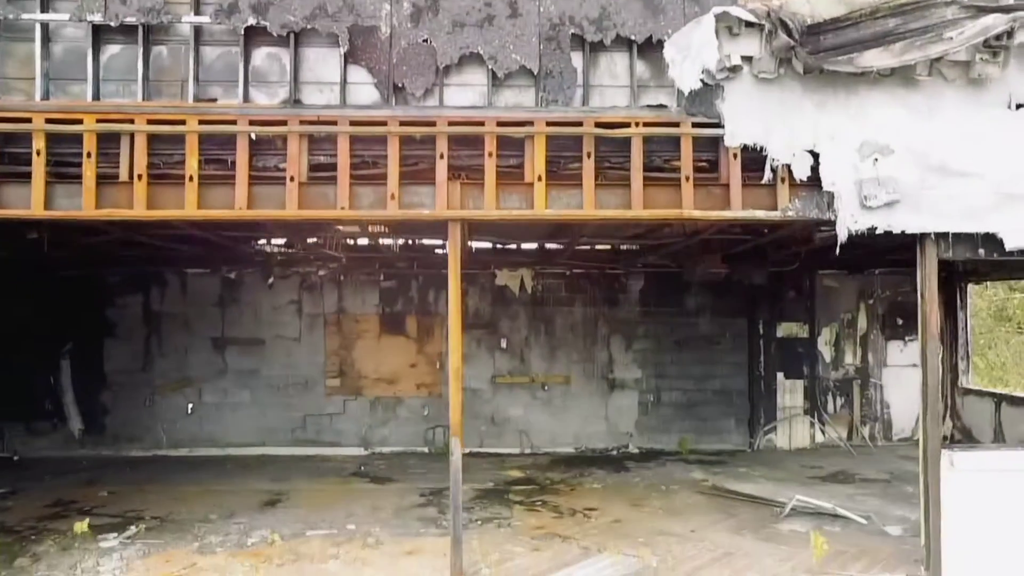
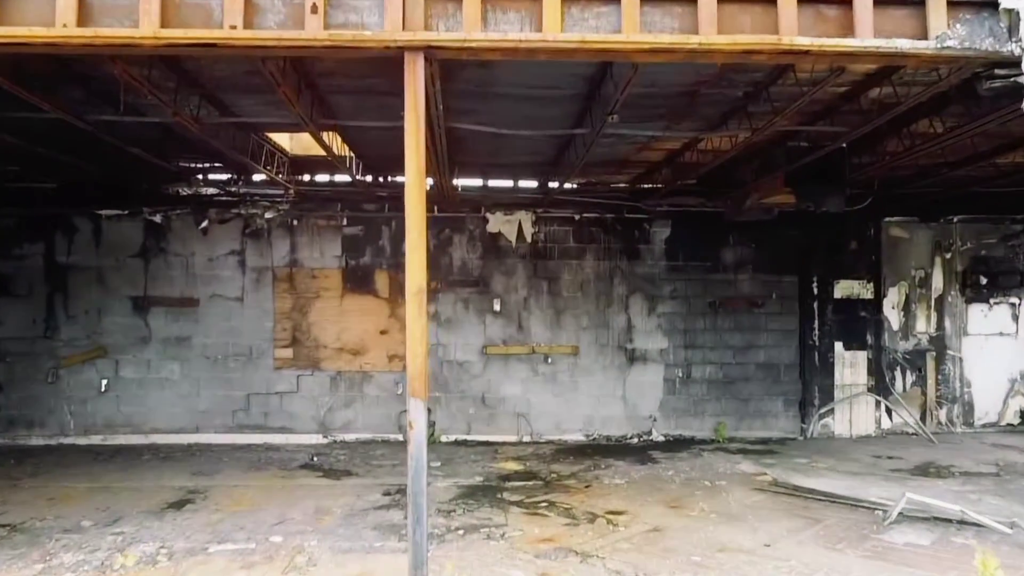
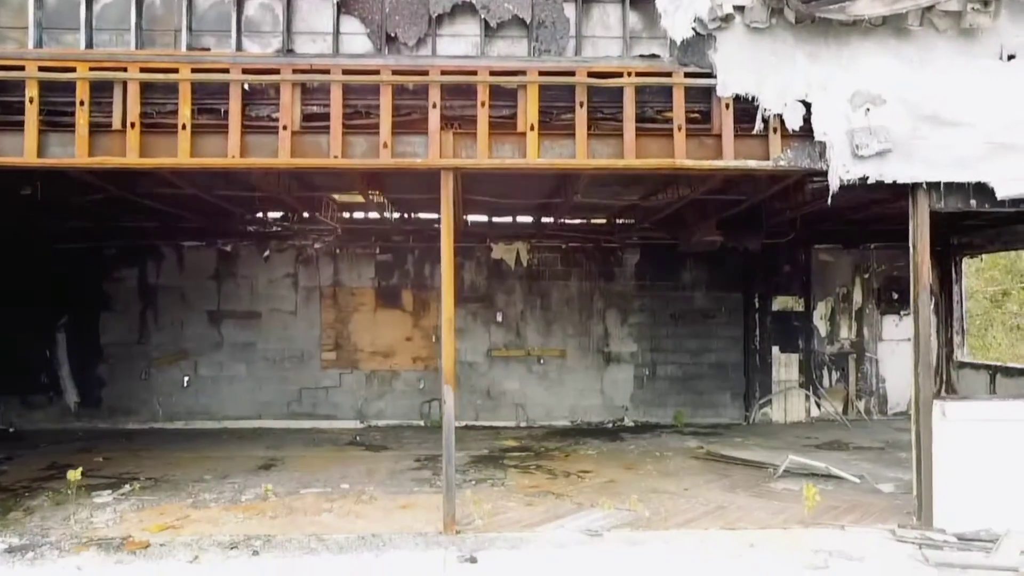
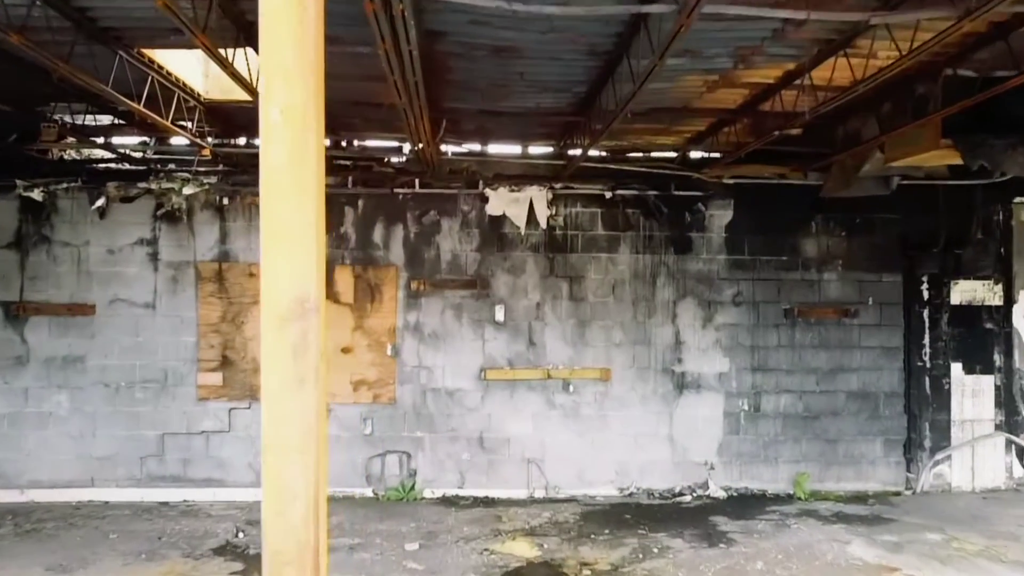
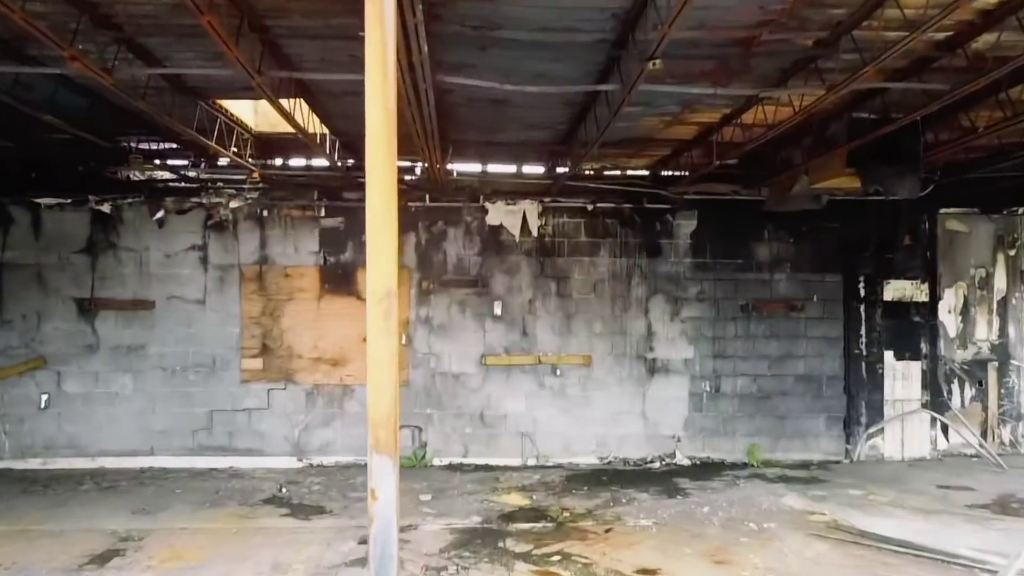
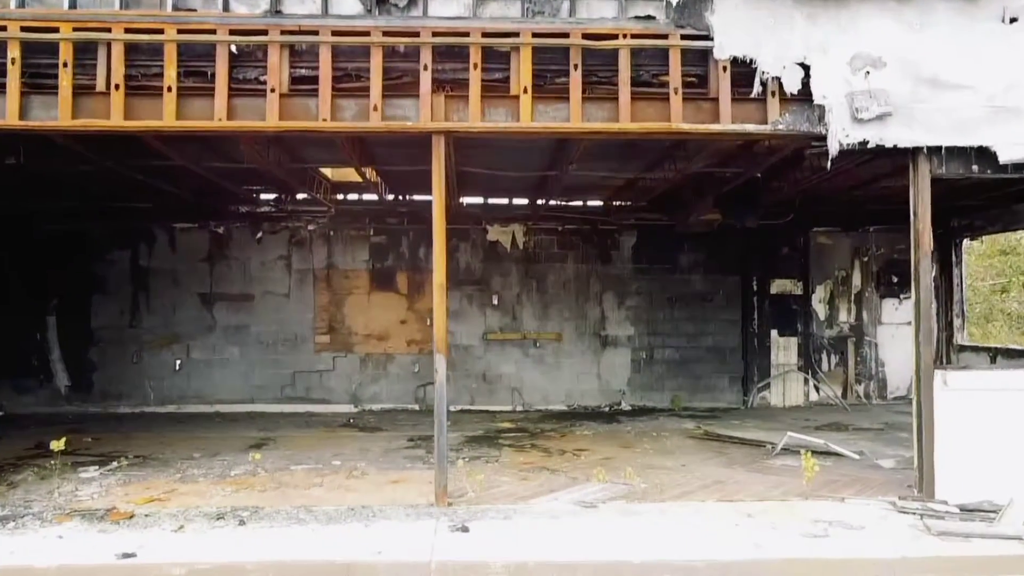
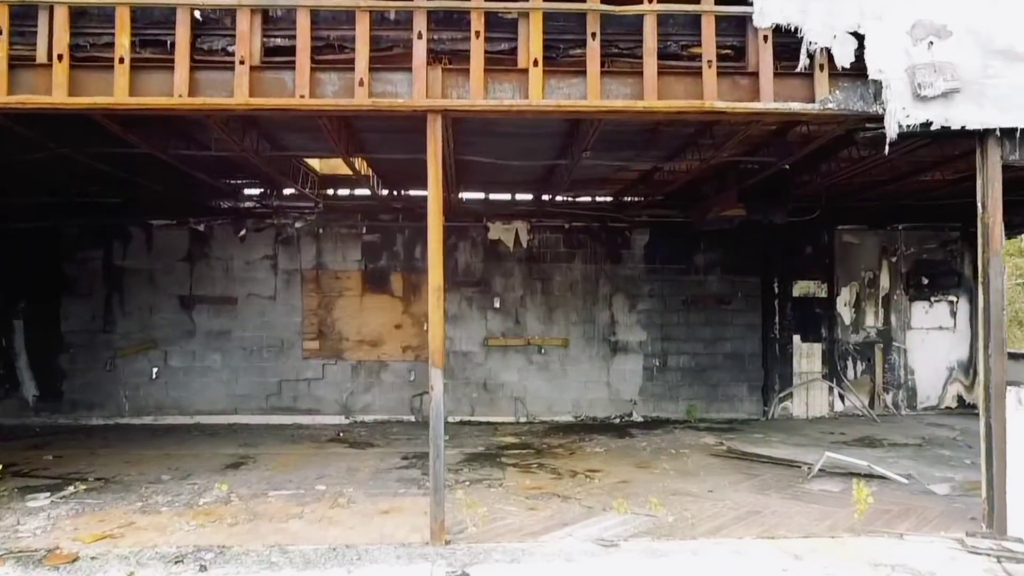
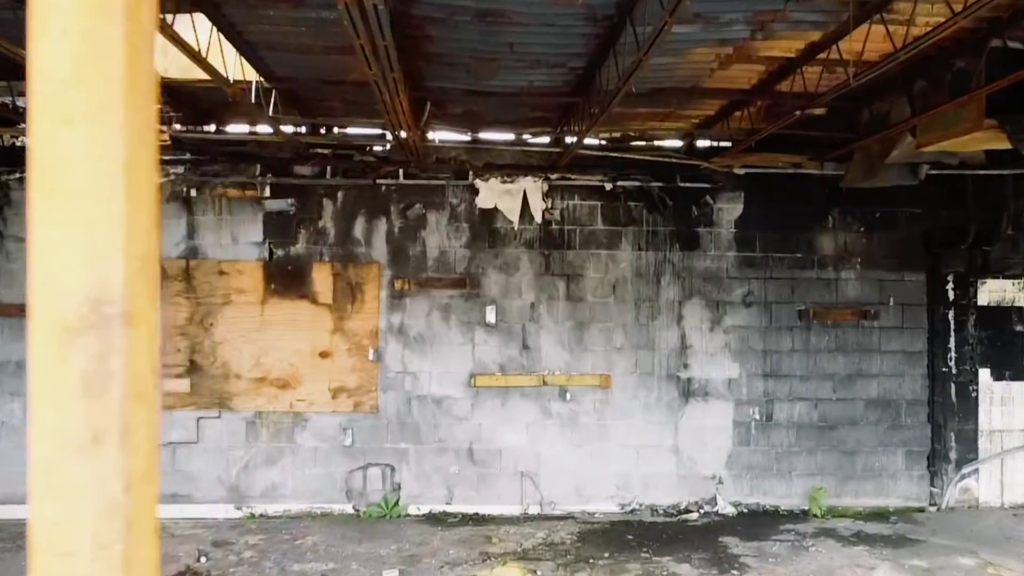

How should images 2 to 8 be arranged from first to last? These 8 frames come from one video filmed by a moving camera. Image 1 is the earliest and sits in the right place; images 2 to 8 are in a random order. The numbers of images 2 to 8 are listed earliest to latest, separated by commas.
3, 6, 7, 2, 5, 4, 8
